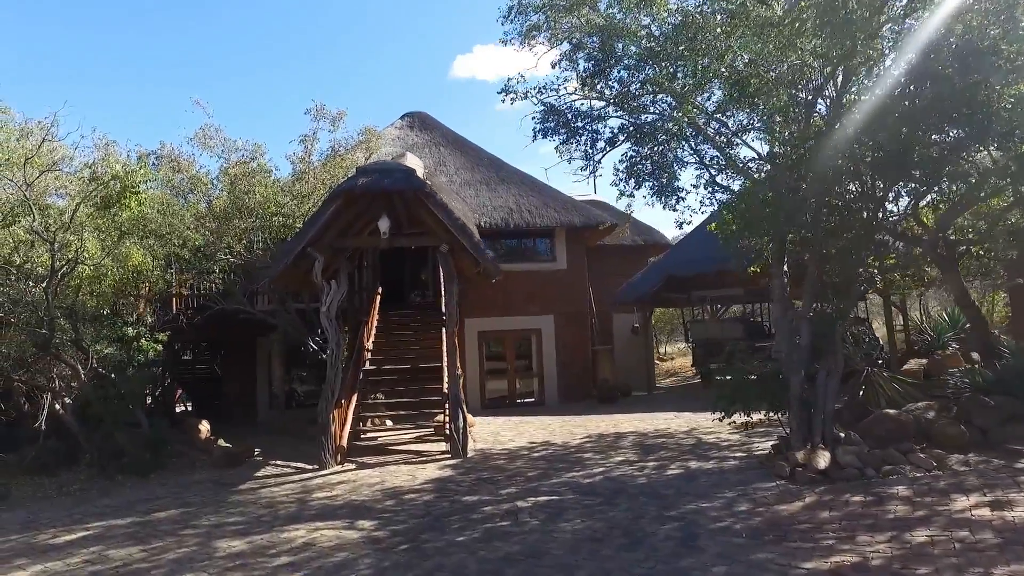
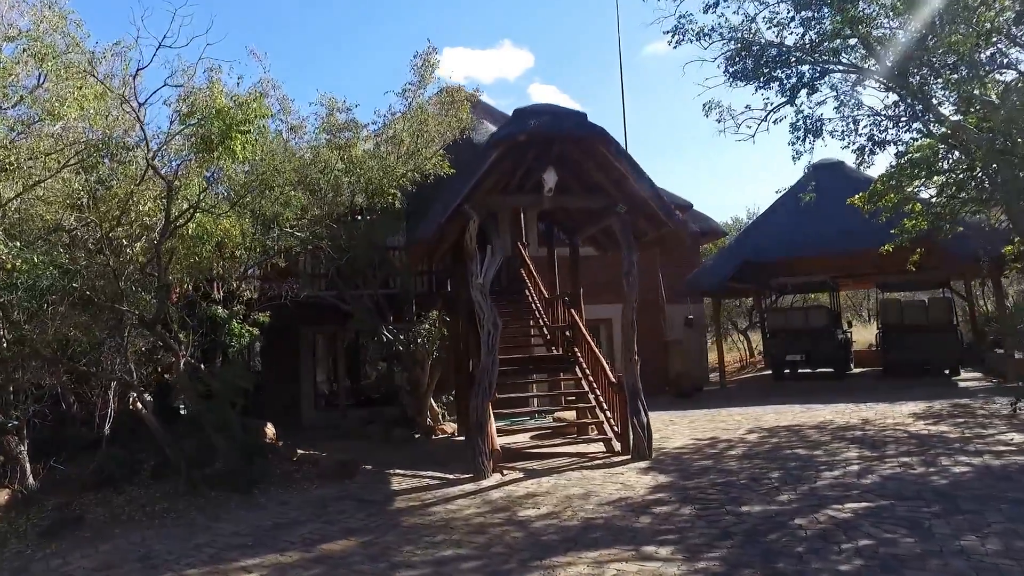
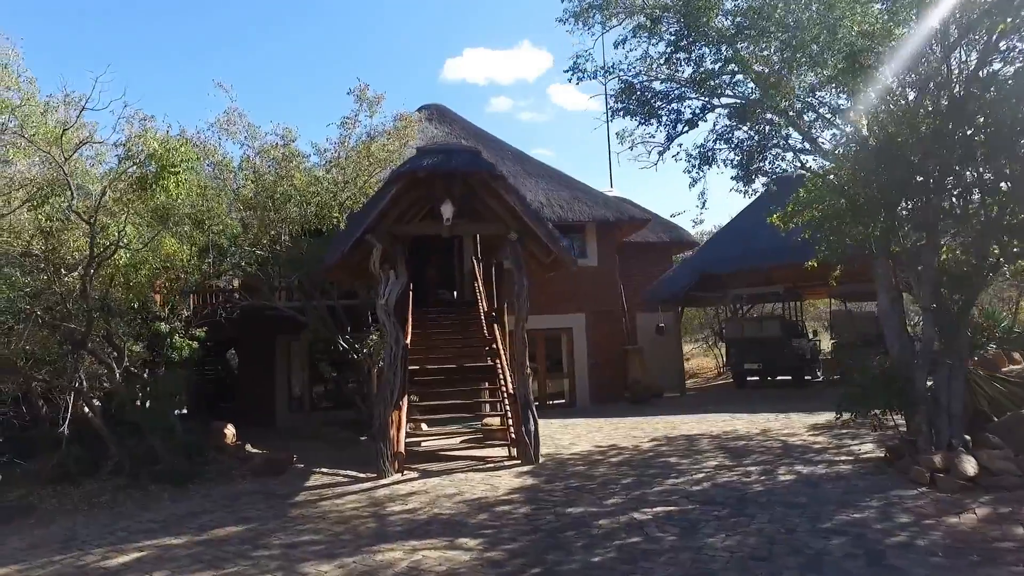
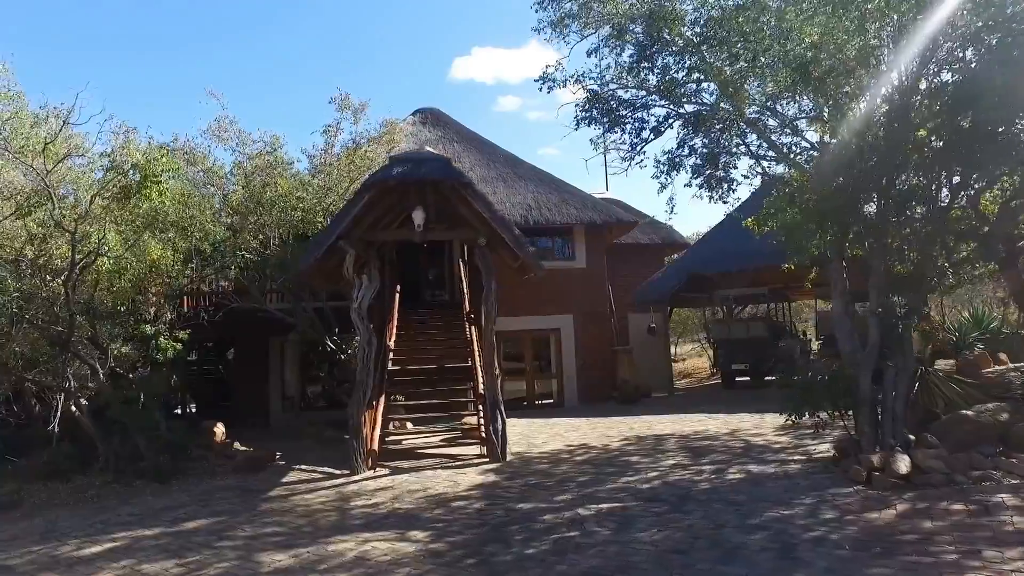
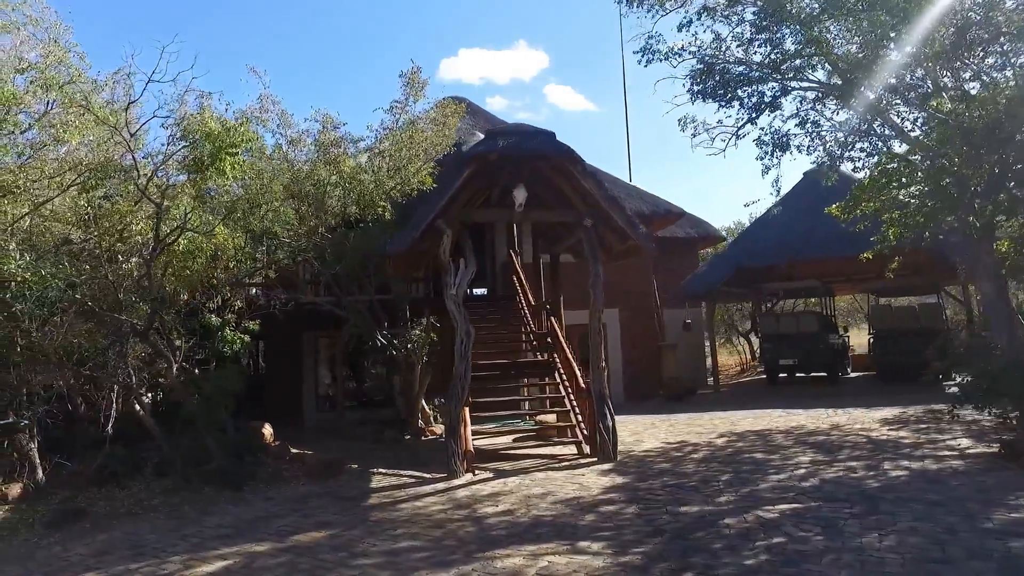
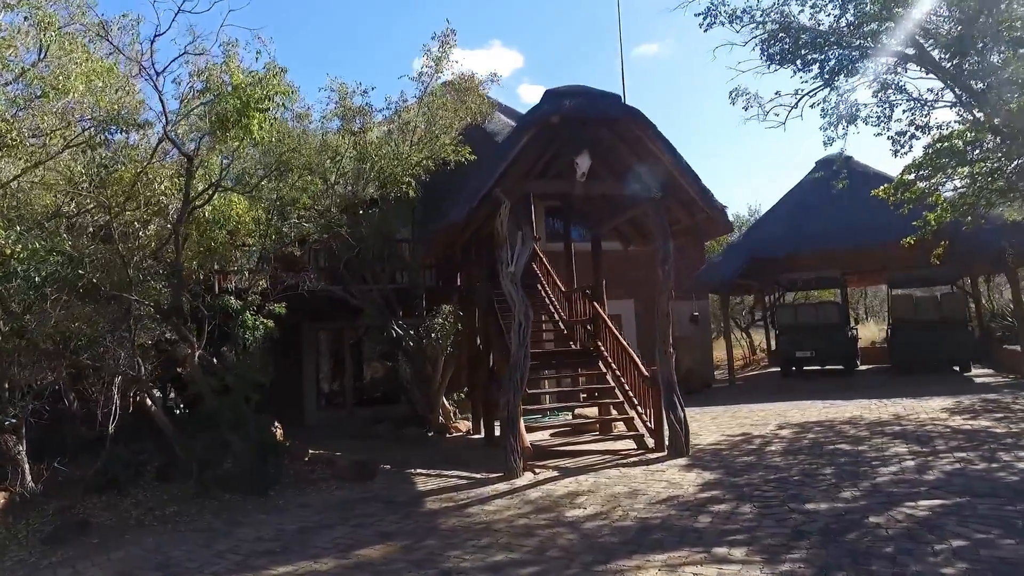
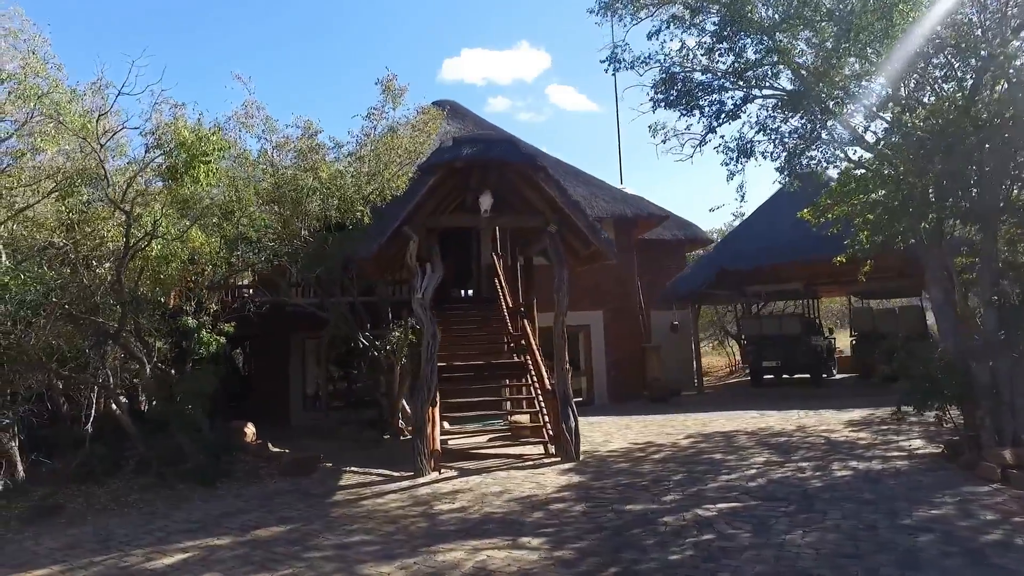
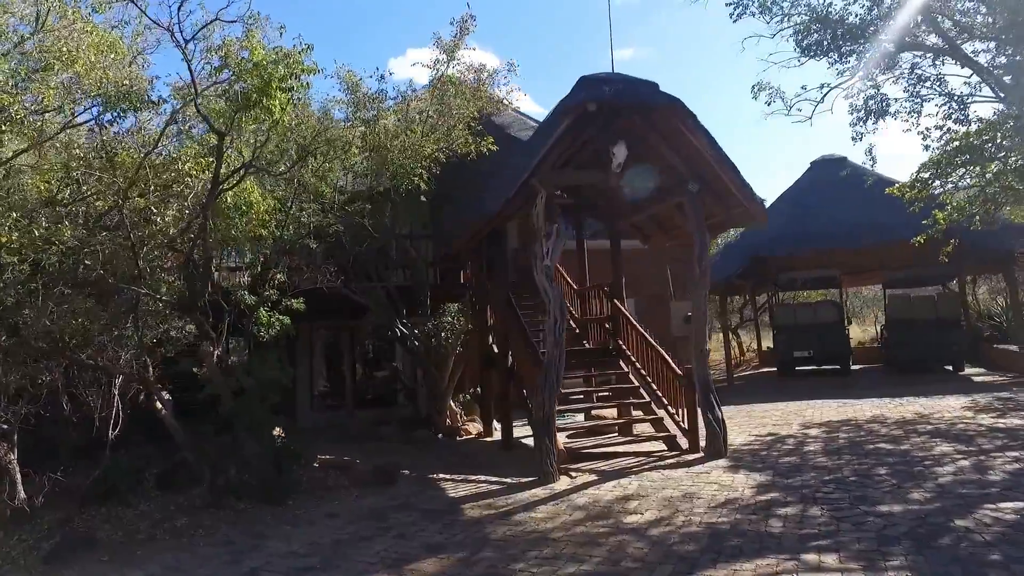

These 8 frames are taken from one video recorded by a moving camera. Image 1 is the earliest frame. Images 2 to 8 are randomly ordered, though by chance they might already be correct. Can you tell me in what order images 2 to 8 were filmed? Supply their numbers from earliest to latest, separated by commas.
4, 3, 7, 5, 2, 6, 8
